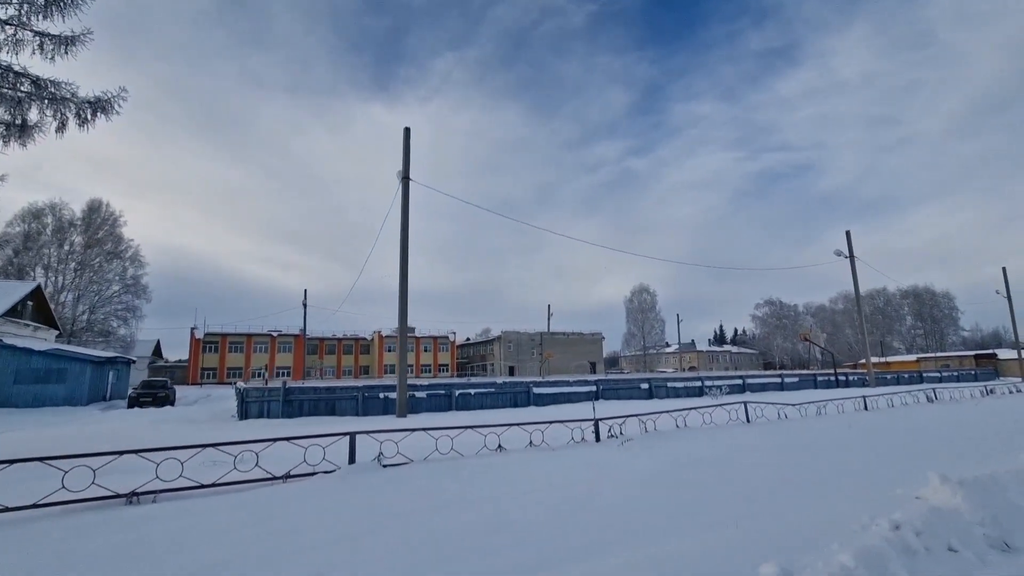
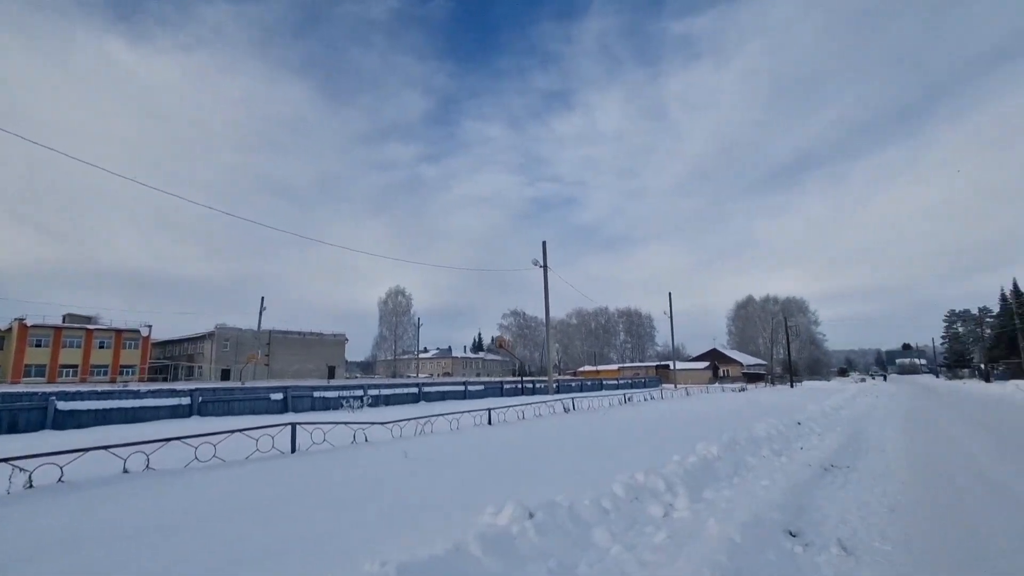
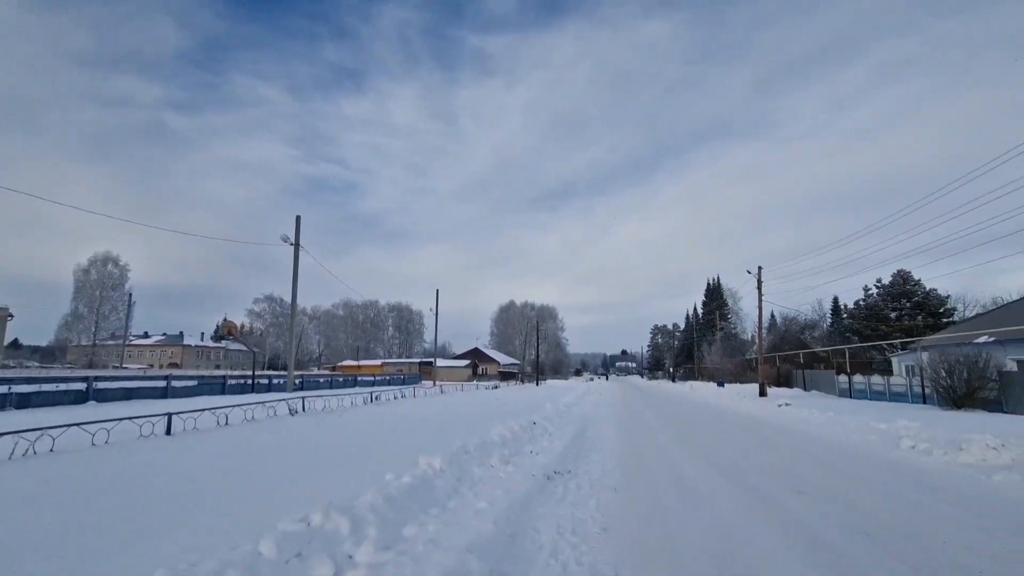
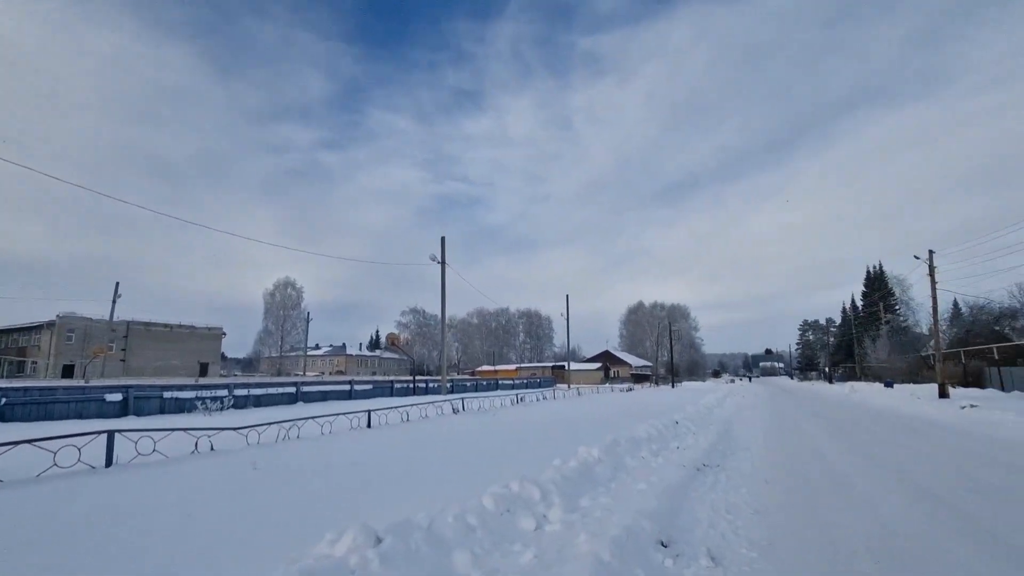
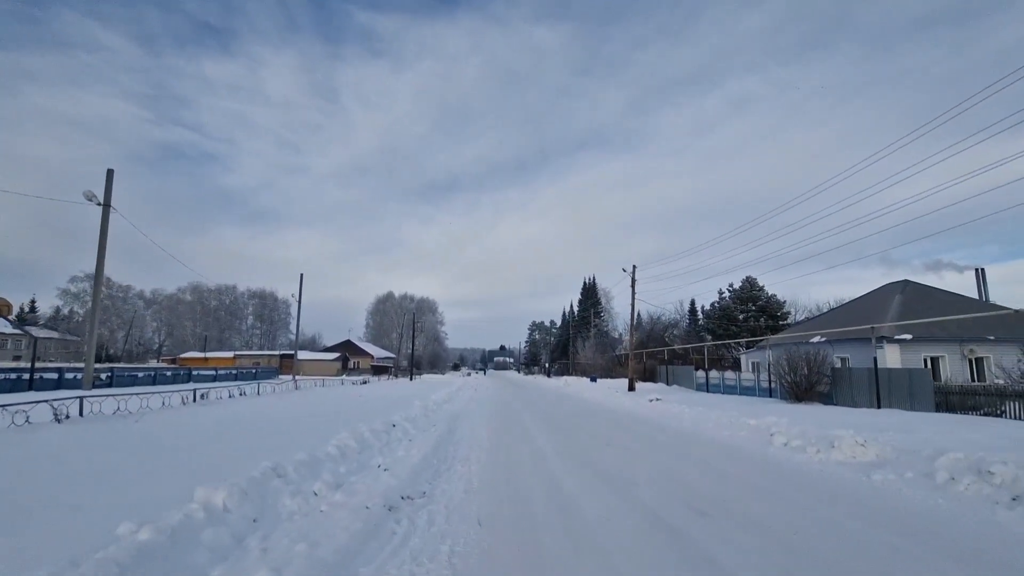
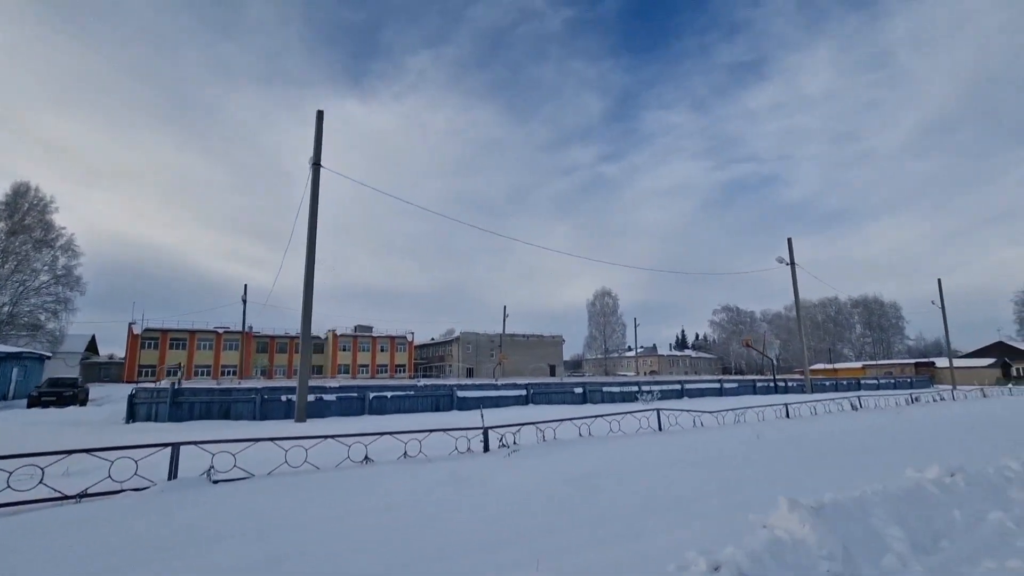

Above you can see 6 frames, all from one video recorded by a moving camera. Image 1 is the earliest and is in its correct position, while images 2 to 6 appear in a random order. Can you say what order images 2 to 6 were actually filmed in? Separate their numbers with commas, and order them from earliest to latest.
6, 2, 4, 3, 5
